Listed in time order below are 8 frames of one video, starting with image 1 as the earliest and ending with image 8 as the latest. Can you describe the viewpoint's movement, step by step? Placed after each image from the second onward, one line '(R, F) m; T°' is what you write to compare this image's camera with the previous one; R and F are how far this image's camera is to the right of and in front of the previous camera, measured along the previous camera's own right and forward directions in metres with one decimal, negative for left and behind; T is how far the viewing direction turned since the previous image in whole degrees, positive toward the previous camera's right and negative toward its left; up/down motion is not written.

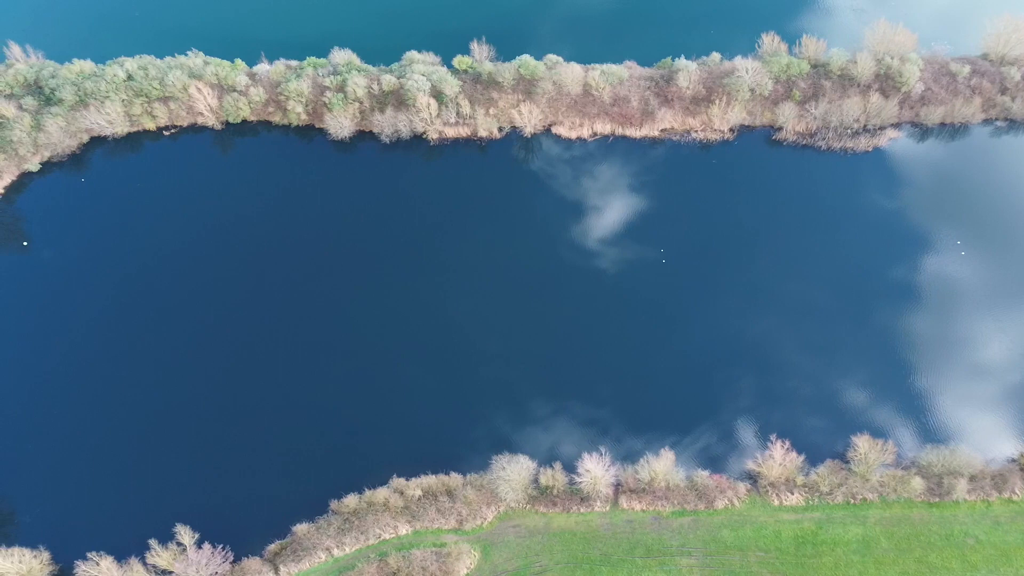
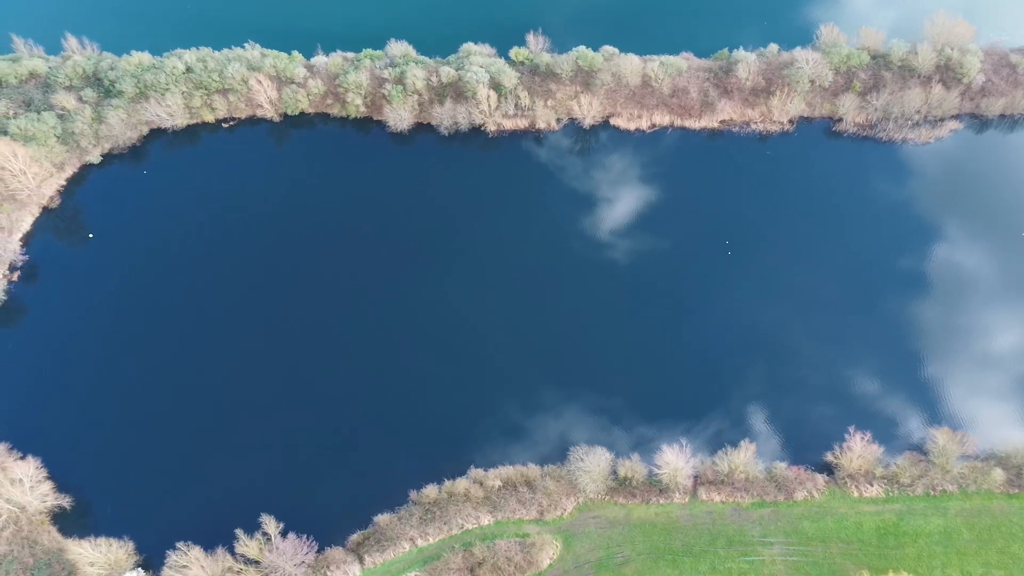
(-7.5, -0.1) m; 0°
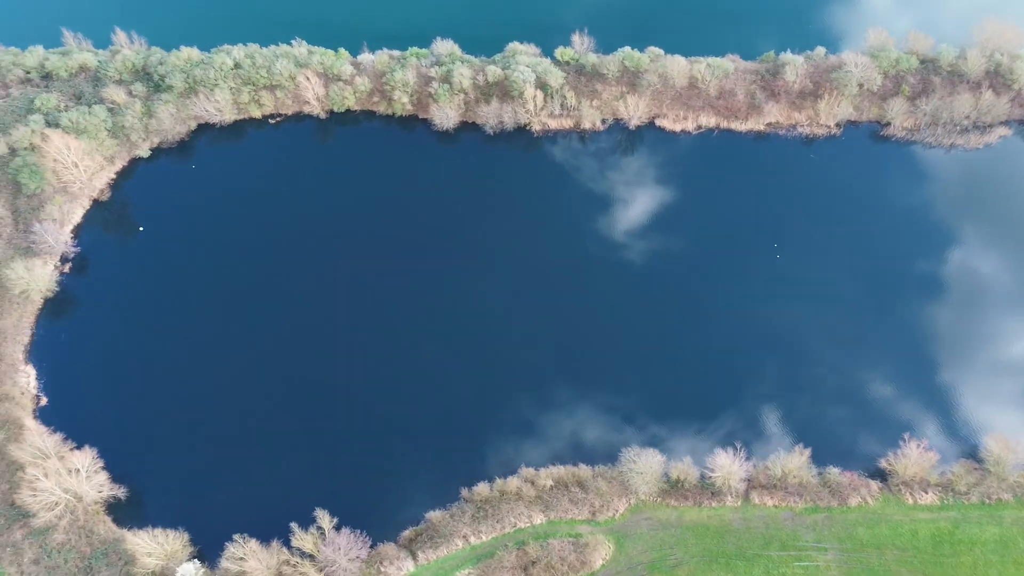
(-4.5, -0.1) m; -1°
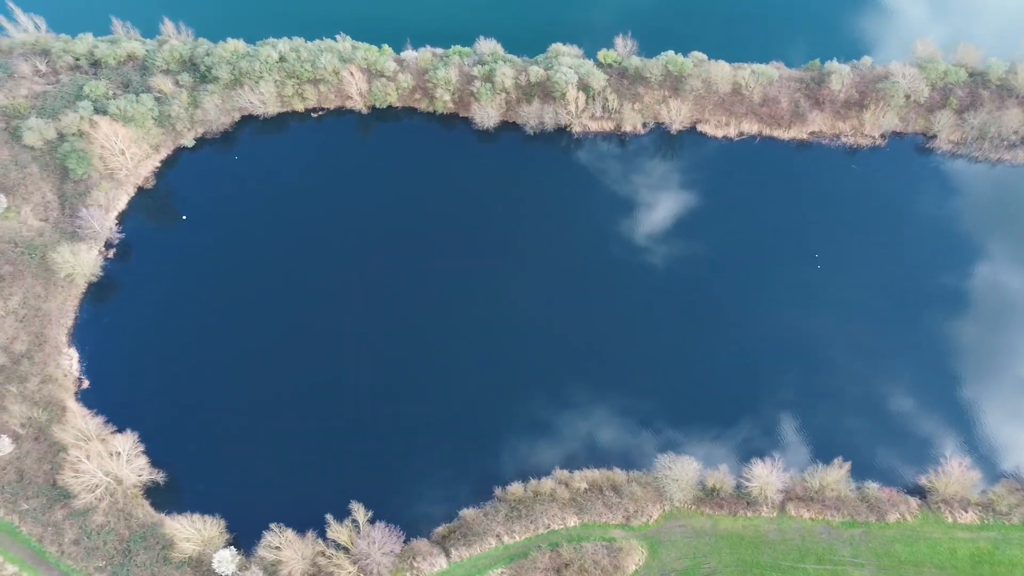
(-2.4, 0.0) m; -1°
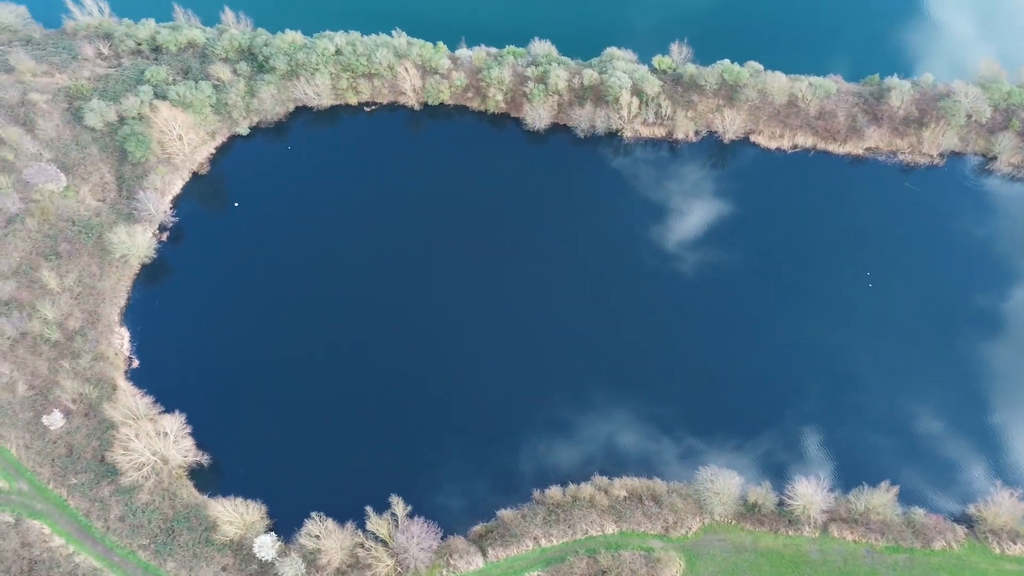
(-2.5, 0.0) m; -2°
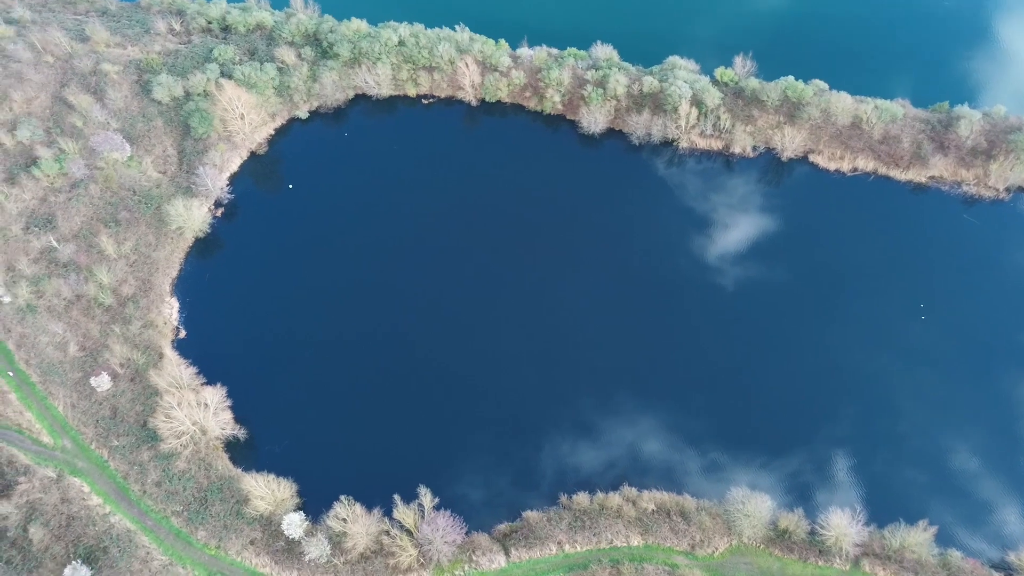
(-0.8, 0.0) m; -3°
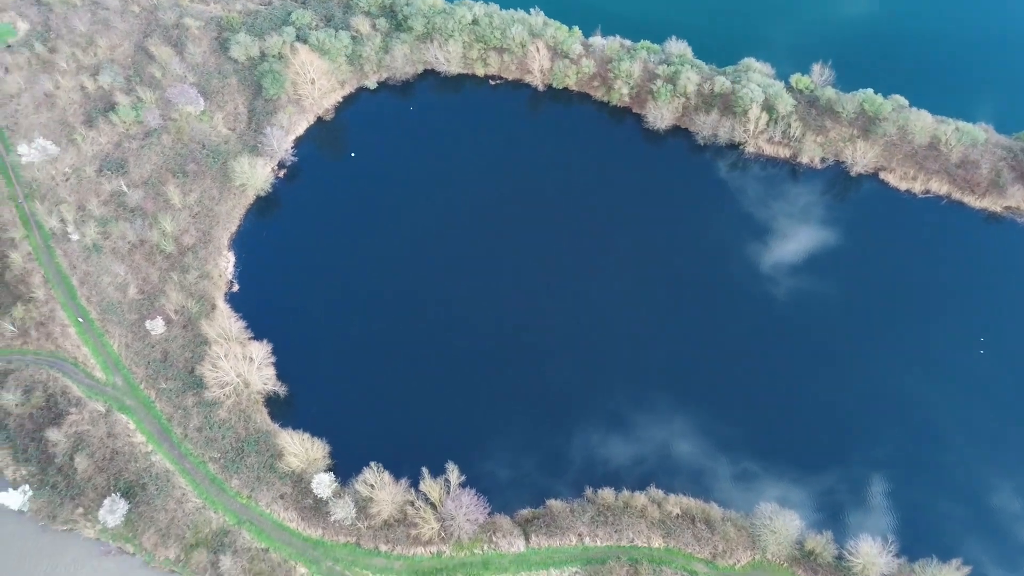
(-0.1, 0.0) m; -4°
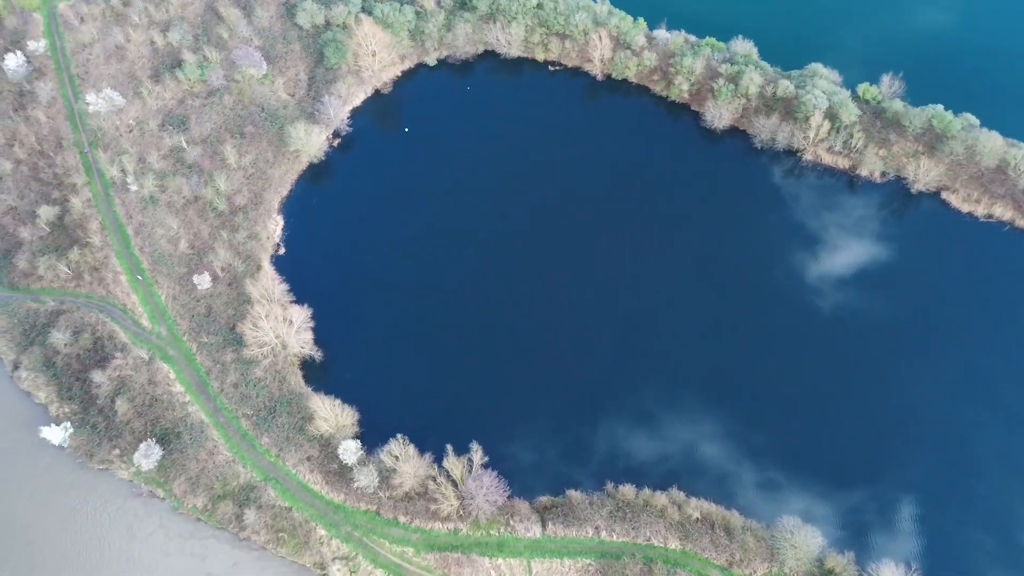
(0.0, -0.1) m; -3°
